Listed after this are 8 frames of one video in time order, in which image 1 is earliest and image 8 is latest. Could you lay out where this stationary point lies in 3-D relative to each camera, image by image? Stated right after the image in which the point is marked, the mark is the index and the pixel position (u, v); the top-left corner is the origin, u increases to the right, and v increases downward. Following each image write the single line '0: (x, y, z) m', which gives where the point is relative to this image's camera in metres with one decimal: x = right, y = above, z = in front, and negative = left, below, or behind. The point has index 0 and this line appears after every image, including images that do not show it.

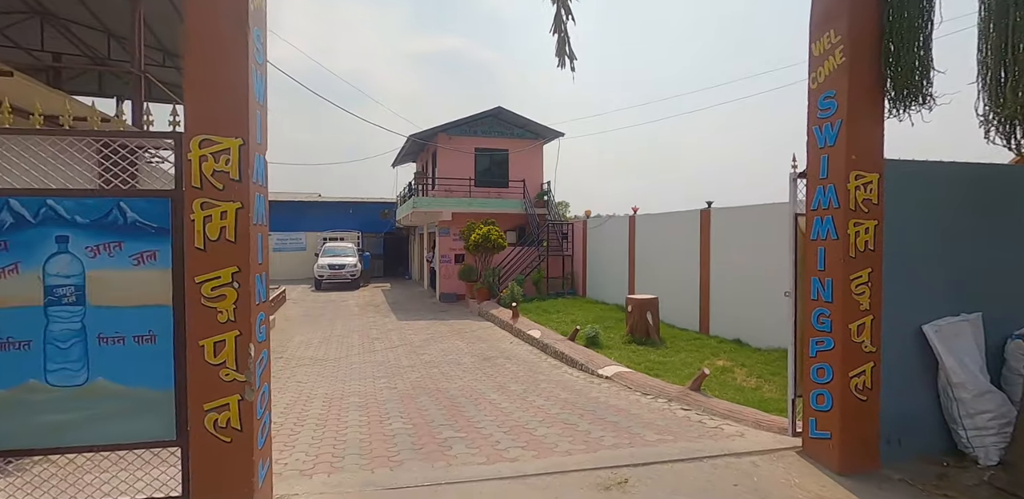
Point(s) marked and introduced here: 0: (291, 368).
0: (-3.5, -1.9, +7.6) m
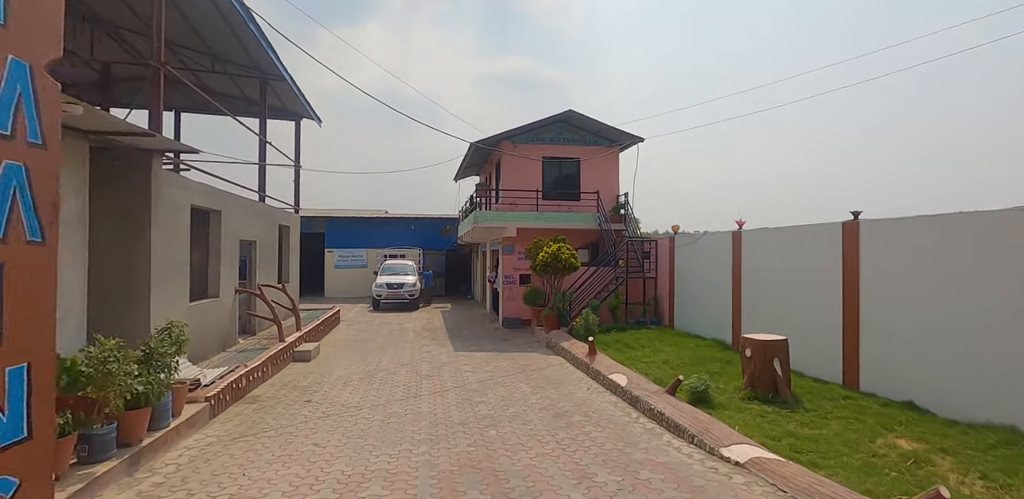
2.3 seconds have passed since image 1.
0: (-2.5, -2.2, +6.1) m
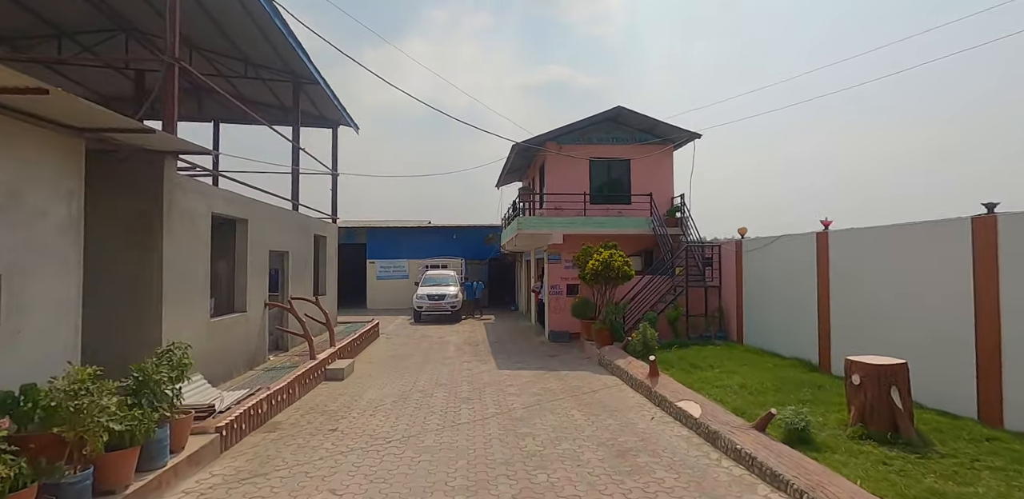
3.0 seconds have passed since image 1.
0: (-2.0, -2.3, +5.3) m
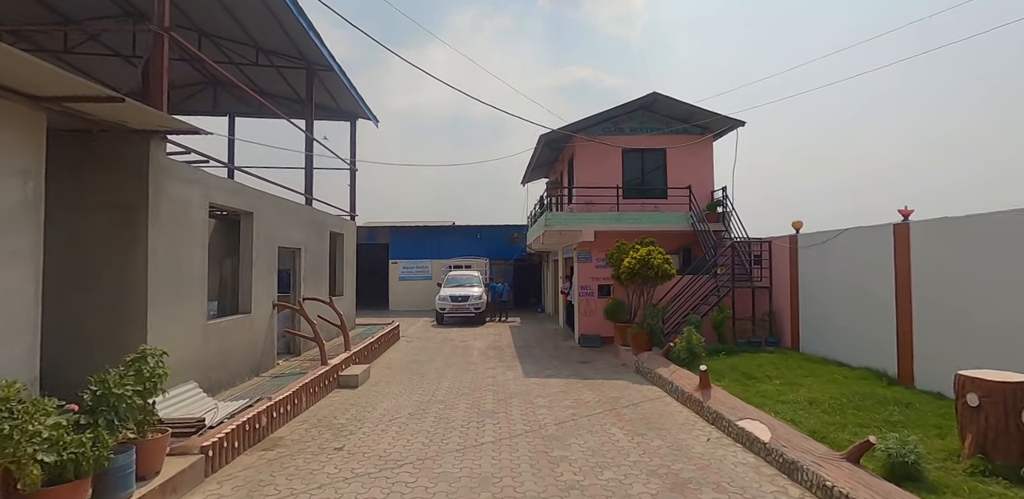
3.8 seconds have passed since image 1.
0: (-1.6, -2.2, +4.5) m
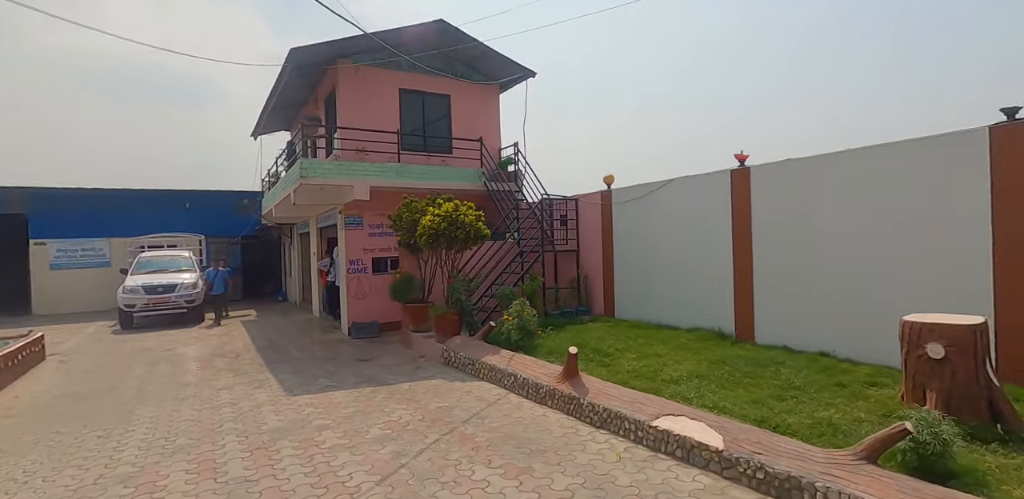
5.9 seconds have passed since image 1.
0: (-2.0, -1.7, +0.7) m
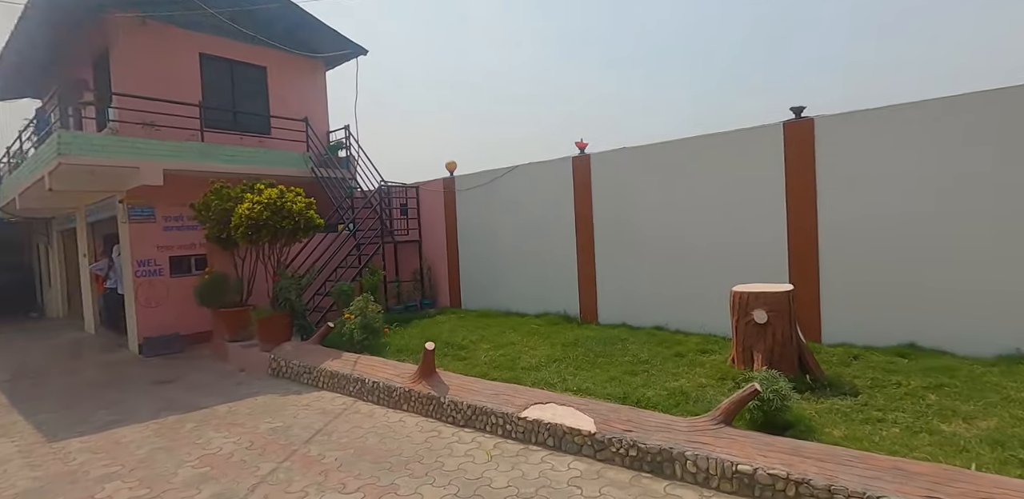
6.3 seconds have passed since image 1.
0: (-1.8, -1.6, -0.3) m
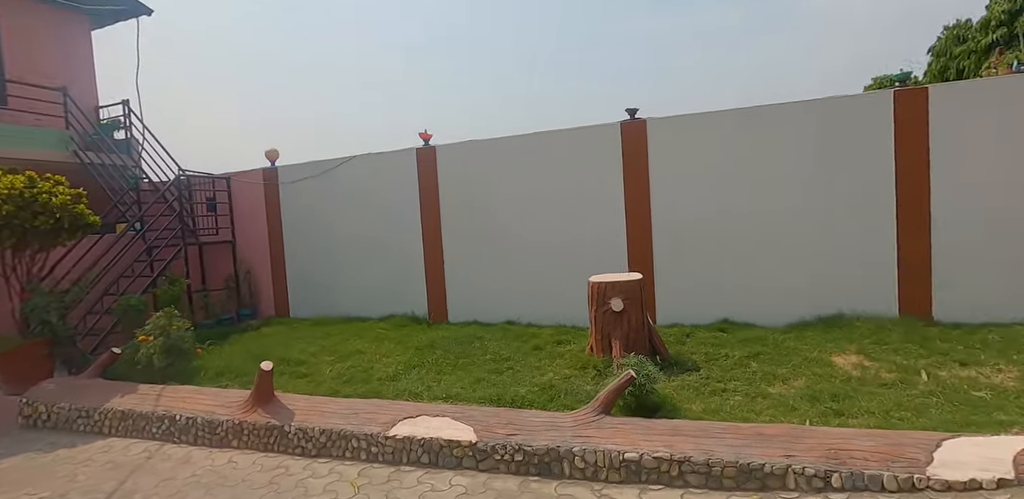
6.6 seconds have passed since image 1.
0: (-1.2, -1.7, -1.1) m
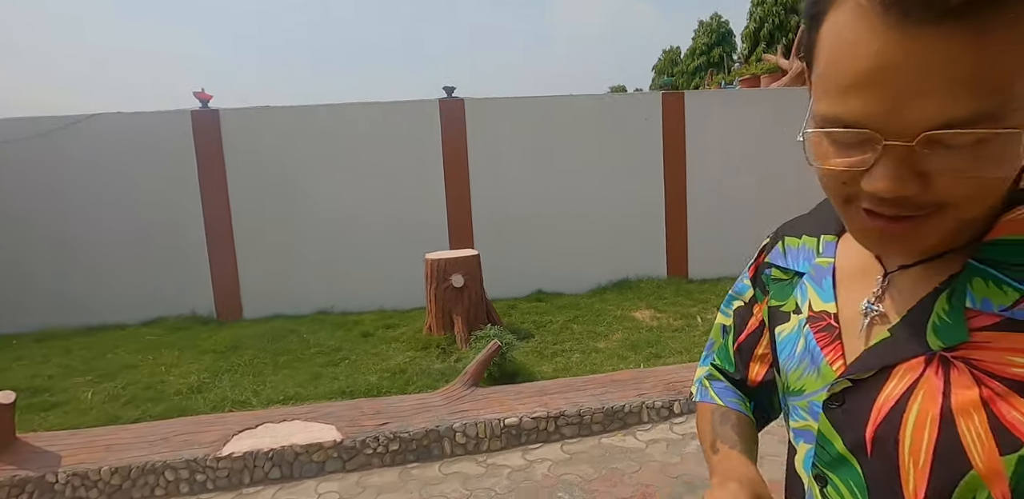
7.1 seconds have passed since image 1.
0: (-0.1, -1.7, -1.4) m
